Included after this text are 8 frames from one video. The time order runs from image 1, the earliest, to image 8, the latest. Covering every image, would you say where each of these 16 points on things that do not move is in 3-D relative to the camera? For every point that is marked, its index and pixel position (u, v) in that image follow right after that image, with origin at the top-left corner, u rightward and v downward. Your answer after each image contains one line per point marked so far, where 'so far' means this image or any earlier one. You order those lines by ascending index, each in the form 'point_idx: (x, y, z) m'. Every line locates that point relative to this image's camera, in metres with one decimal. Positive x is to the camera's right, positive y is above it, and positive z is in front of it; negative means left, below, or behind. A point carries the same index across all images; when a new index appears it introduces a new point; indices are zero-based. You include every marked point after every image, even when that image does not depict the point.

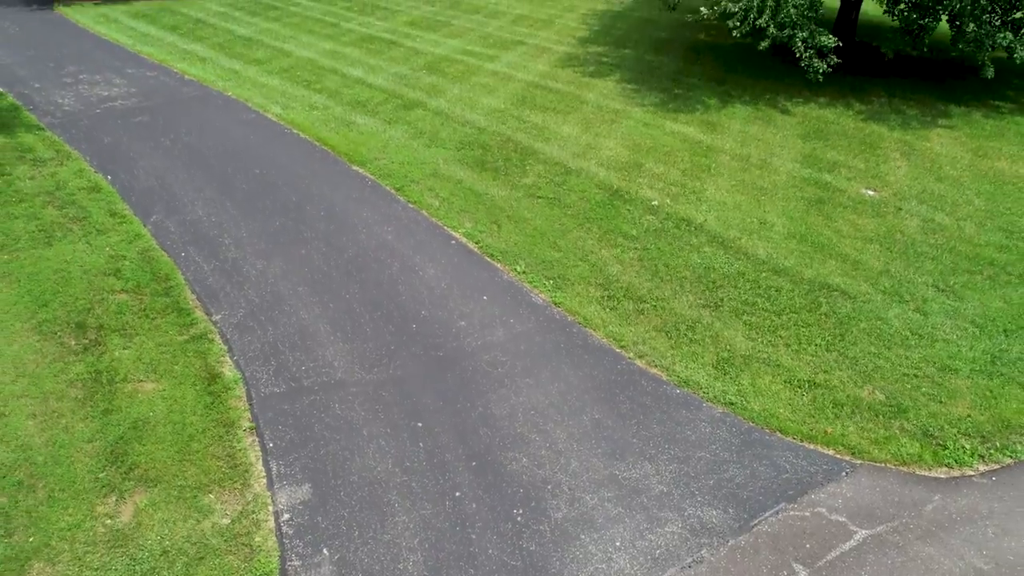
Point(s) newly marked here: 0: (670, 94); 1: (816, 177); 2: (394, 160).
0: (+2.8, +3.5, +13.0) m
1: (+4.2, +1.5, +10.0) m
2: (-1.6, +1.7, +9.9) m
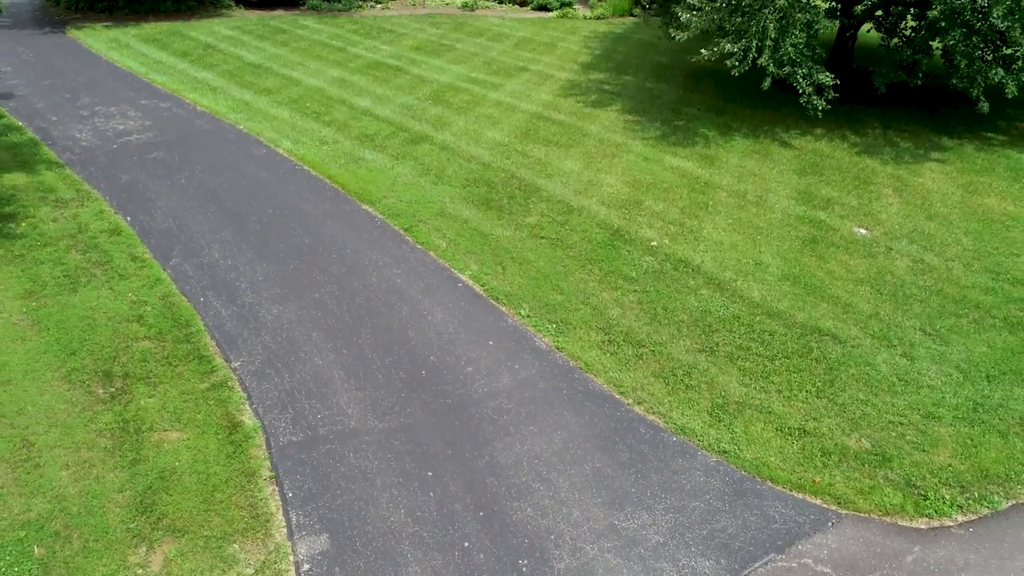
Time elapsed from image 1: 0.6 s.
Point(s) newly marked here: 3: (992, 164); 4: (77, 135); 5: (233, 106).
0: (+2.9, +3.0, +13.4) m
1: (+4.2, +1.0, +10.3) m
2: (-1.5, +1.2, +10.2) m
3: (+7.8, +2.0, +11.9) m
4: (-7.2, +2.5, +12.0) m
5: (-5.2, +3.4, +13.6) m
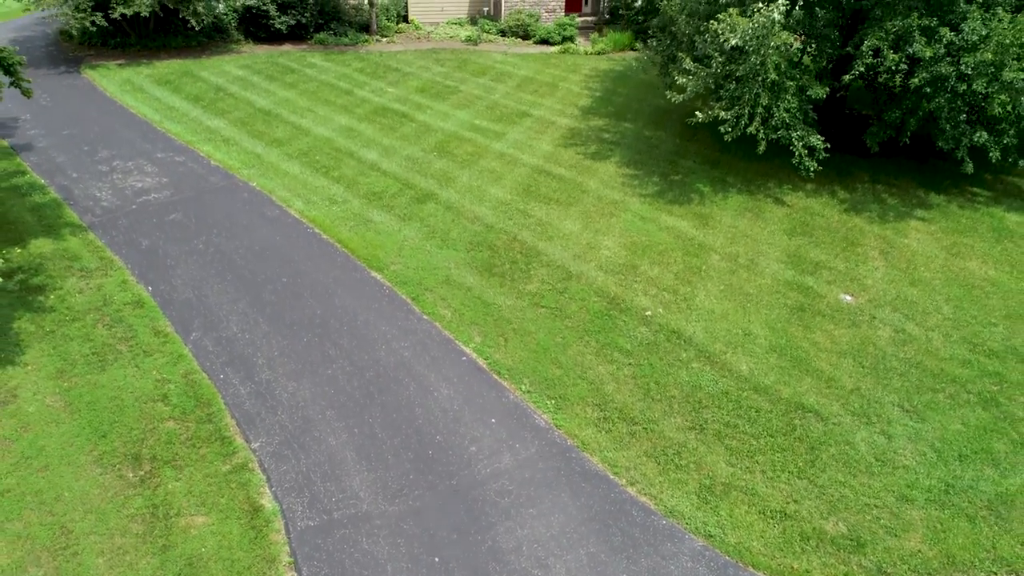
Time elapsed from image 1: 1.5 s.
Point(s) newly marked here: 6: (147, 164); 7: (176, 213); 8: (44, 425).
0: (+2.9, +2.1, +13.8) m
1: (+4.2, +0.1, +10.8) m
2: (-1.5, +0.3, +10.7) m
3: (+7.8, +1.1, +12.4) m
4: (-7.1, +1.6, +12.6) m
5: (-5.1, +2.5, +14.1) m
6: (-6.9, +2.3, +13.9) m
7: (-5.5, +1.2, +12.0) m
8: (-4.9, -1.4, +7.6) m
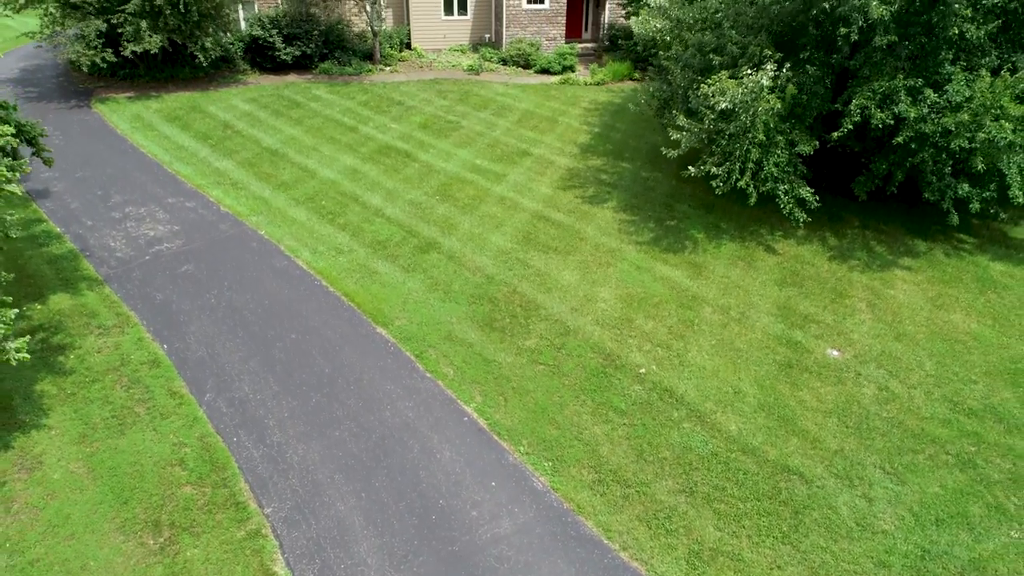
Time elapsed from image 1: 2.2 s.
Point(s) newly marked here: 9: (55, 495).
0: (+2.9, +1.2, +14.3) m
1: (+4.2, -0.7, +11.2) m
2: (-1.5, -0.5, +11.2) m
3: (+7.8, +0.3, +12.8) m
4: (-7.1, +0.8, +13.0) m
5: (-5.1, +1.6, +14.5) m
6: (-6.9, +1.5, +14.3) m
7: (-5.5, +0.4, +12.4) m
8: (-4.9, -2.2, +8.1) m
9: (-5.0, -2.3, +8.0) m
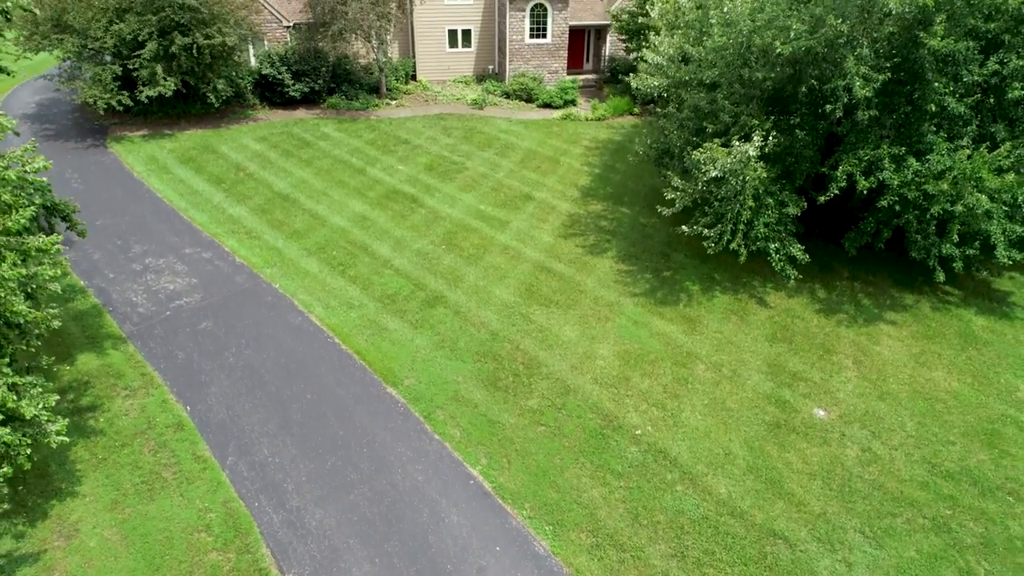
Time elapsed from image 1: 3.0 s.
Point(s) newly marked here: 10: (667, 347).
0: (+3.0, +0.2, +14.9) m
1: (+4.3, -1.7, +11.8) m
2: (-1.5, -1.5, +11.8) m
3: (+7.9, -0.7, +13.4) m
4: (-7.1, -0.2, +13.7) m
5: (-5.1, +0.6, +15.2) m
6: (-6.9, +0.5, +14.9) m
7: (-5.4, -0.6, +13.1) m
8: (-4.8, -3.2, +8.7) m
9: (-5.0, -3.2, +8.6) m
10: (+2.7, -1.0, +12.8) m
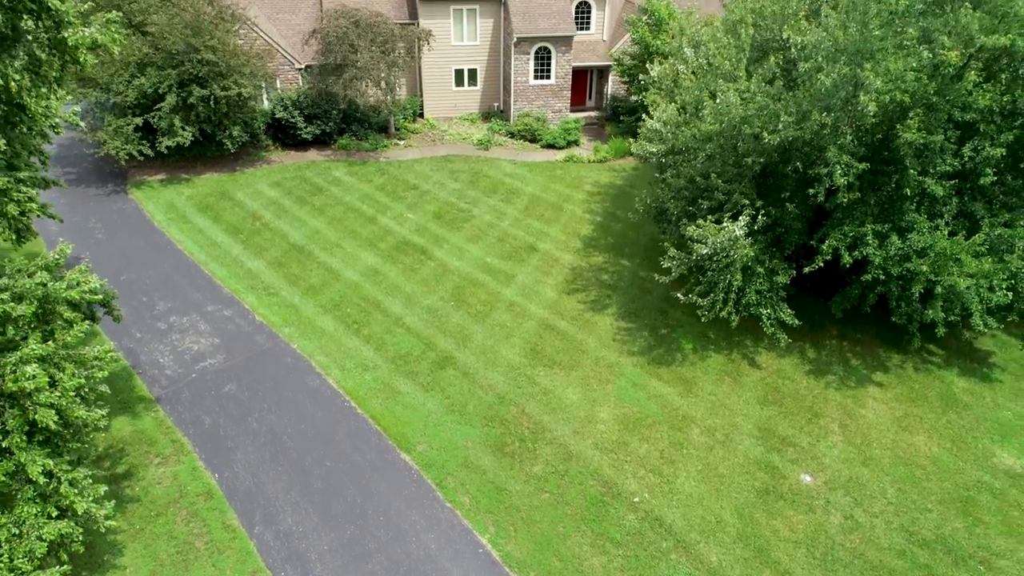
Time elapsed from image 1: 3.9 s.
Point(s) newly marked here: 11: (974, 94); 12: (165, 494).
0: (+3.1, -1.0, +15.7) m
1: (+4.4, -2.9, +12.6) m
2: (-1.4, -2.7, +12.6) m
3: (+8.0, -2.0, +14.1) m
4: (-7.0, -1.4, +14.5) m
5: (-5.0, -0.6, +16.0) m
6: (-6.7, -0.7, +15.8) m
7: (-5.3, -1.8, +13.9) m
8: (-4.8, -4.4, +9.5) m
9: (-4.9, -4.5, +9.4) m
10: (+2.8, -2.3, +13.6) m
11: (+7.4, +3.0, +11.7) m
12: (-5.4, -3.2, +11.4) m
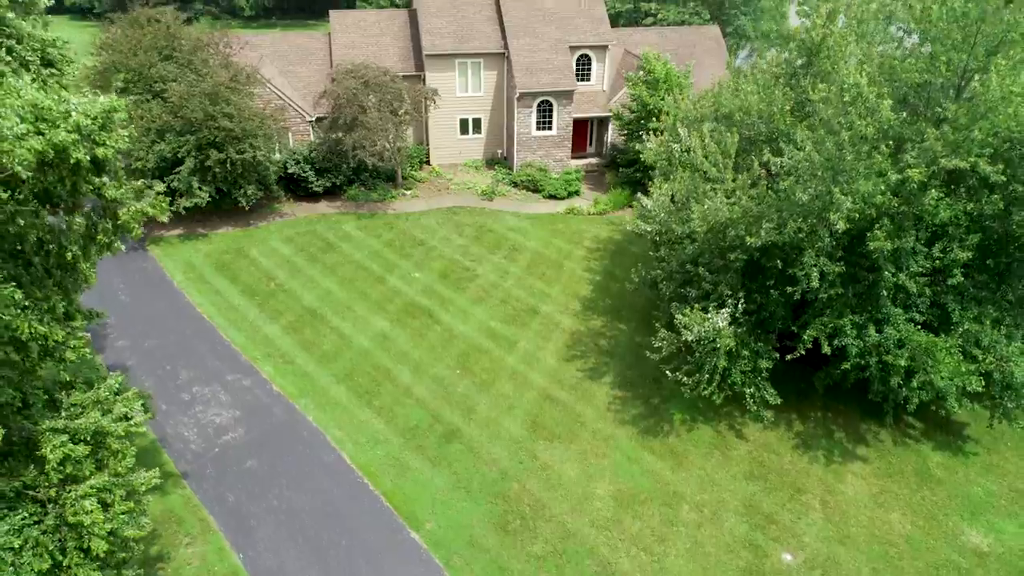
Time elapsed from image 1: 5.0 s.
0: (+3.1, -2.7, +16.6) m
1: (+4.4, -4.6, +13.5) m
2: (-1.3, -4.4, +13.6) m
3: (+8.0, -3.6, +15.0) m
4: (-6.9, -3.1, +15.5) m
5: (-4.9, -2.3, +17.0) m
6: (-6.7, -2.4, +16.8) m
7: (-5.3, -3.5, +14.9) m
8: (-4.7, -6.1, +10.5) m
9: (-4.9, -6.1, +10.4) m
10: (+2.9, -3.9, +14.5) m
11: (+7.4, +1.4, +12.6) m
12: (-5.4, -4.9, +12.4) m
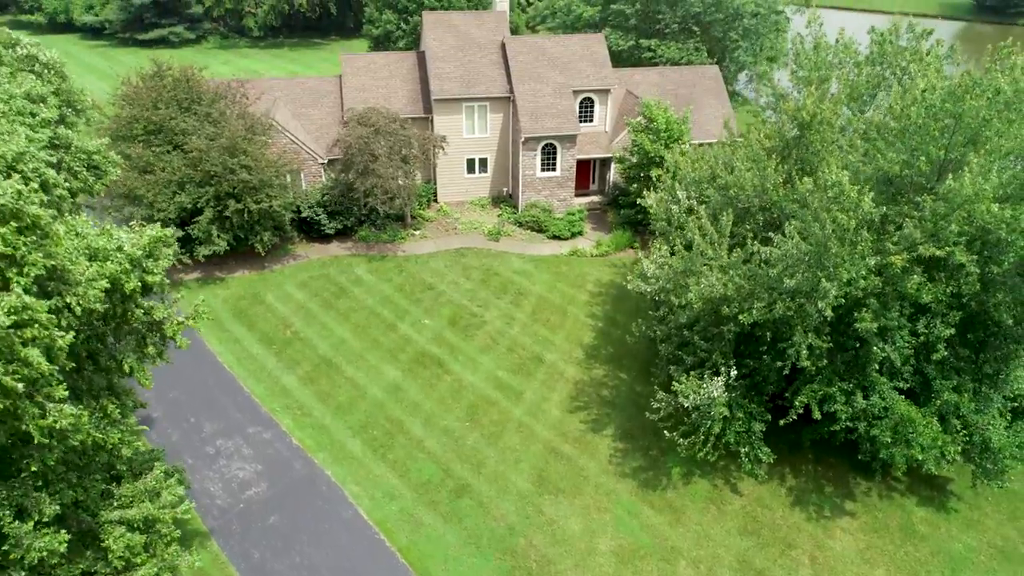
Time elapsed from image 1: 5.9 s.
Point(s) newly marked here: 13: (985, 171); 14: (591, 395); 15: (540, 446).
0: (+3.3, -4.1, +17.5) m
1: (+4.6, -6.0, +14.4) m
2: (-1.2, -5.8, +14.5) m
3: (+8.2, -5.1, +15.9) m
4: (-6.8, -4.5, +16.4) m
5: (-4.7, -3.7, +17.9) m
6: (-6.5, -3.8, +17.7) m
7: (-5.1, -4.9, +15.8) m
8: (-4.6, -7.5, +11.4) m
9: (-4.7, -7.5, +11.3) m
10: (+3.0, -5.4, +15.4) m
11: (+7.5, 0.0, +13.5) m
12: (-5.2, -6.3, +13.3) m
13: (+8.6, +2.2, +13.3) m
14: (+2.1, -2.9, +19.6) m
15: (+0.7, -3.9, +17.8) m
